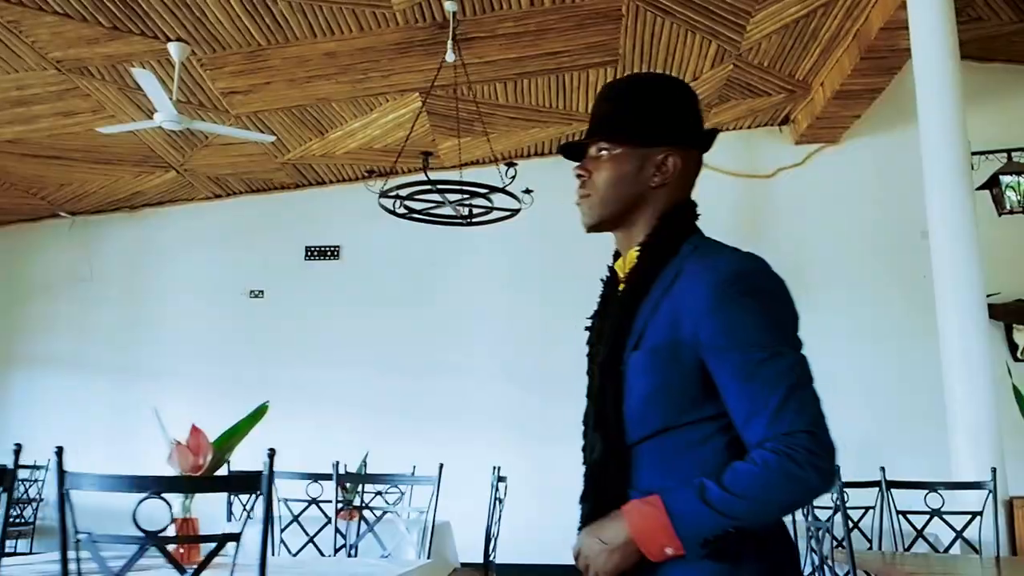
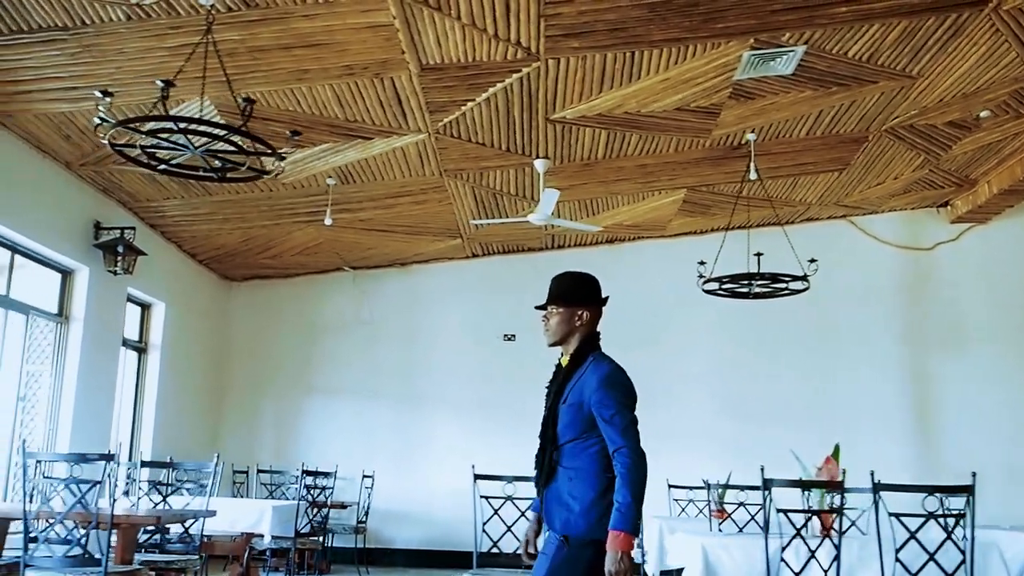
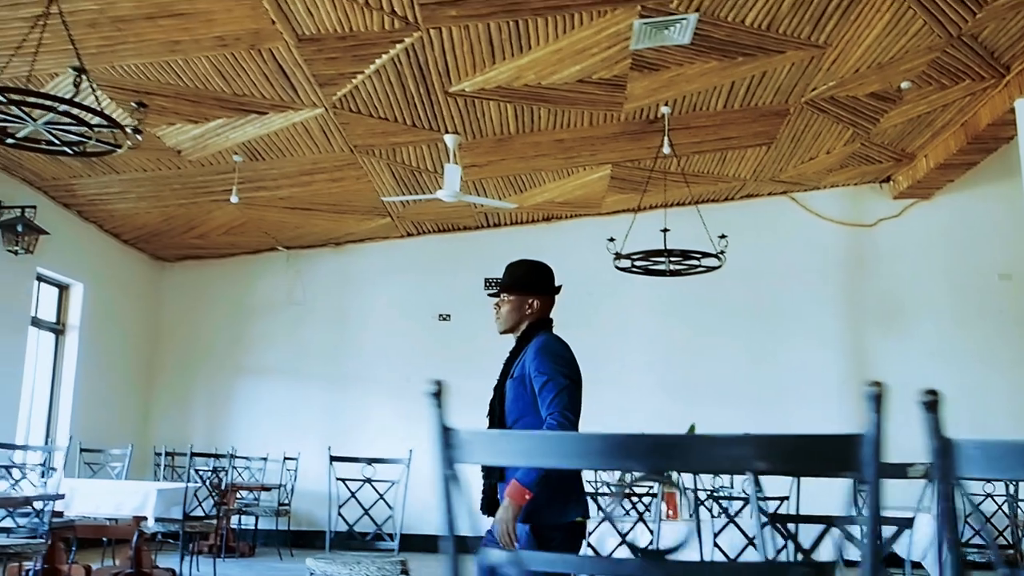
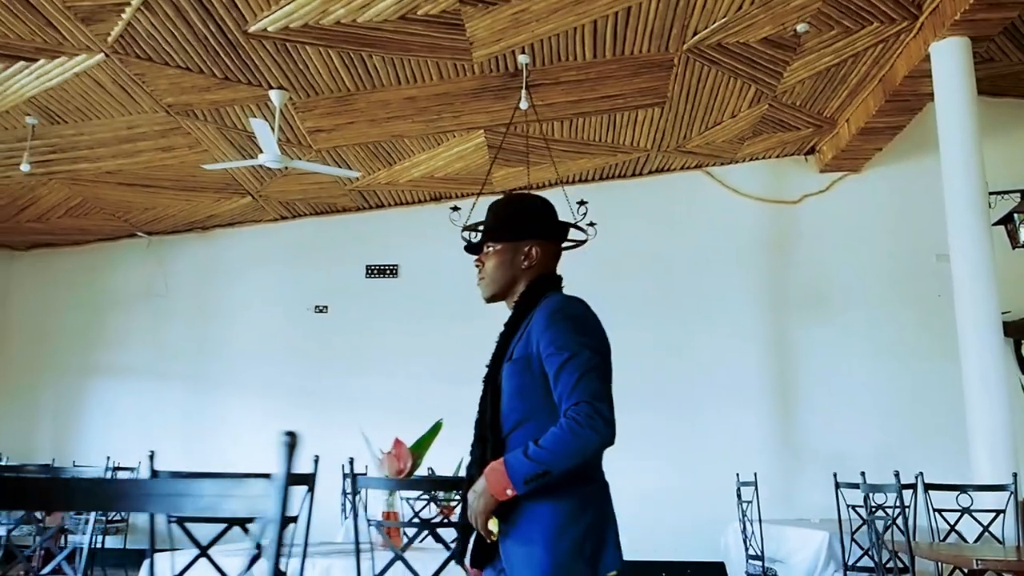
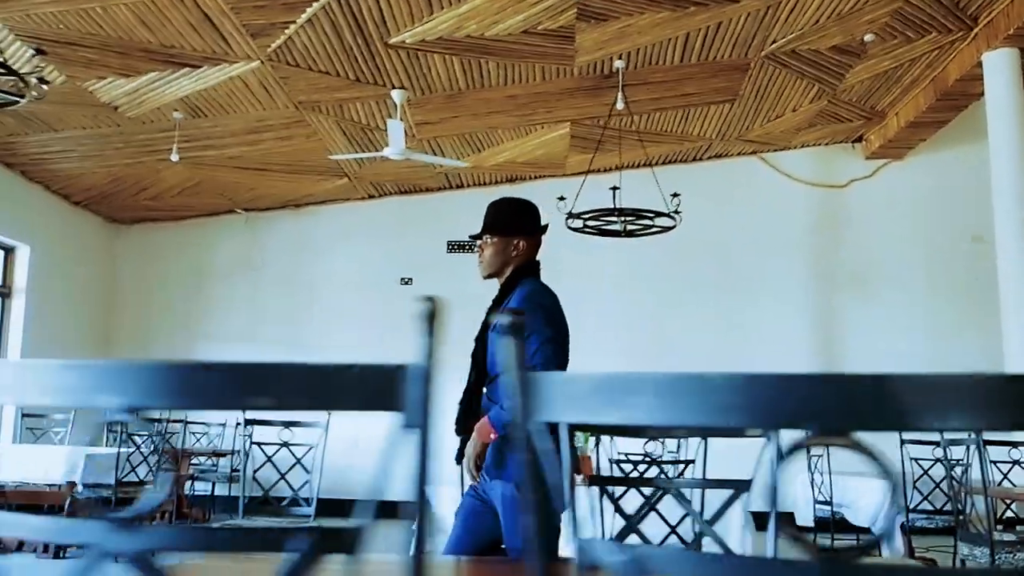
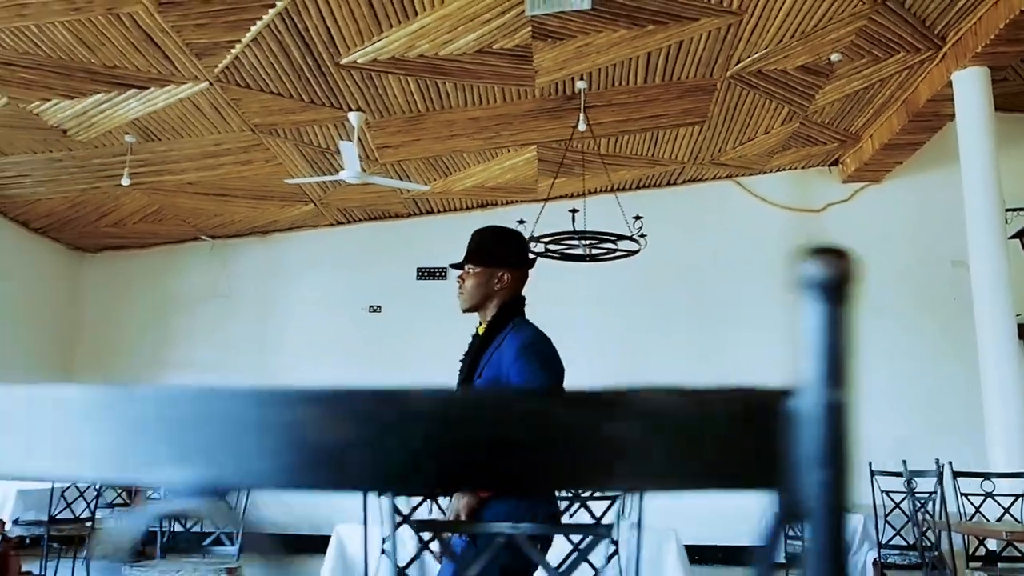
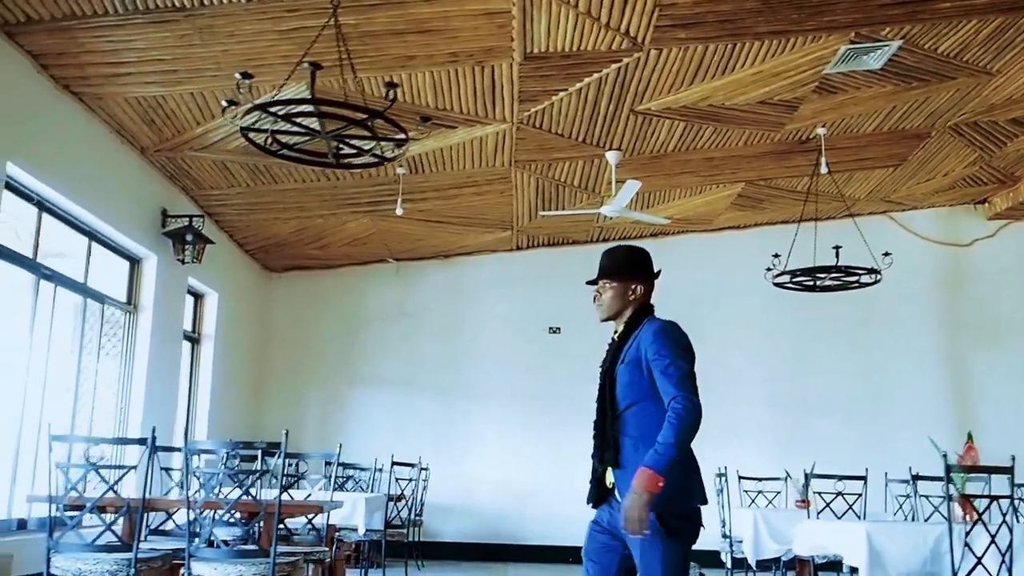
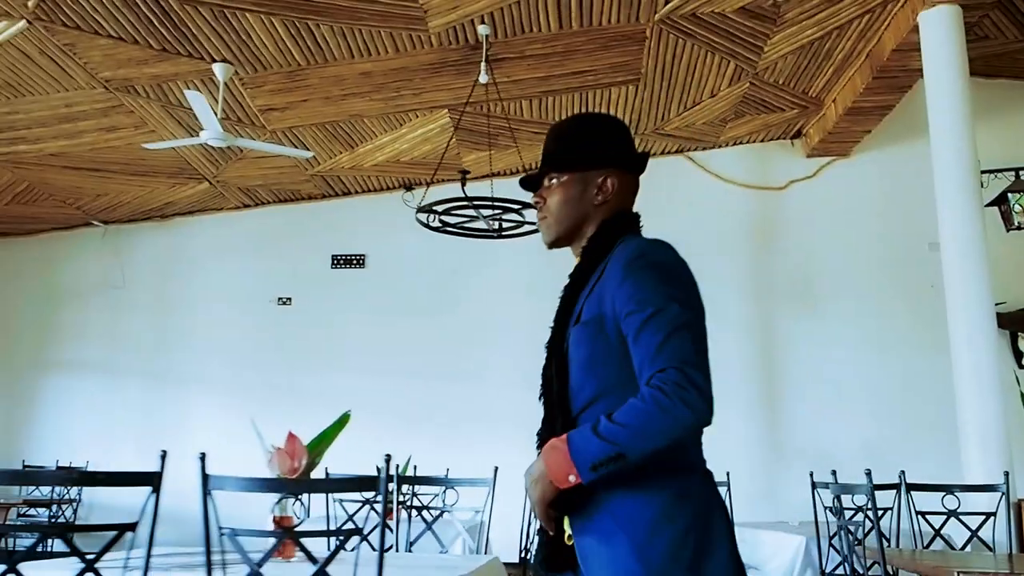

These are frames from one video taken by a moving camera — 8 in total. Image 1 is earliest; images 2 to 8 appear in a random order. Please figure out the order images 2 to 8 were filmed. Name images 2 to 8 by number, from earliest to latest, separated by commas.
8, 4, 6, 5, 3, 2, 7
